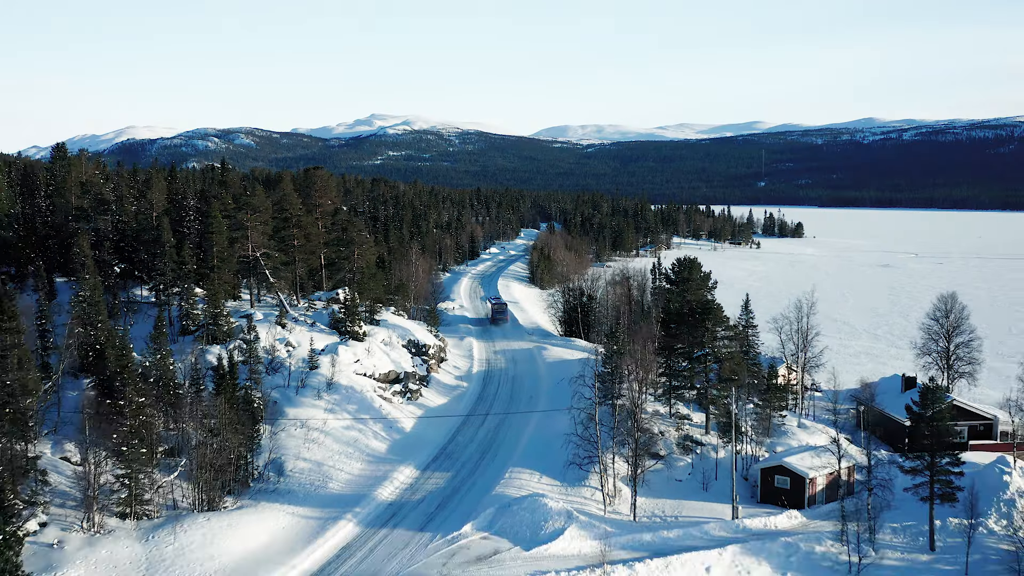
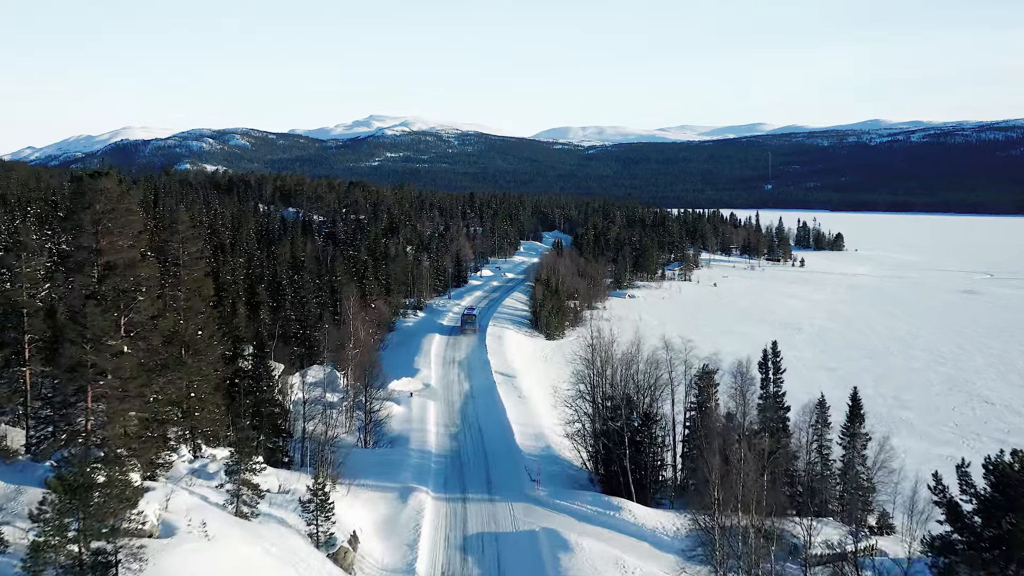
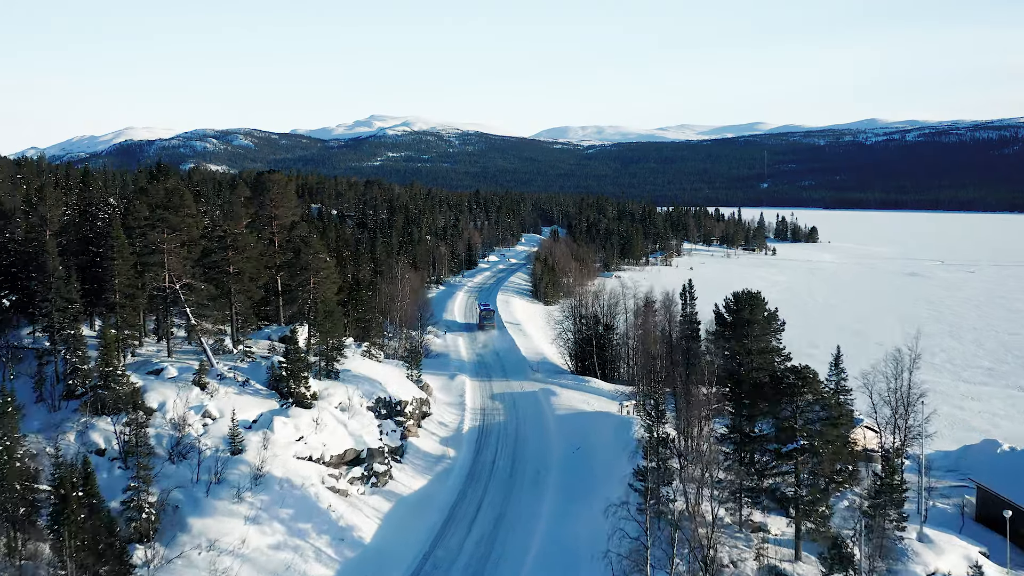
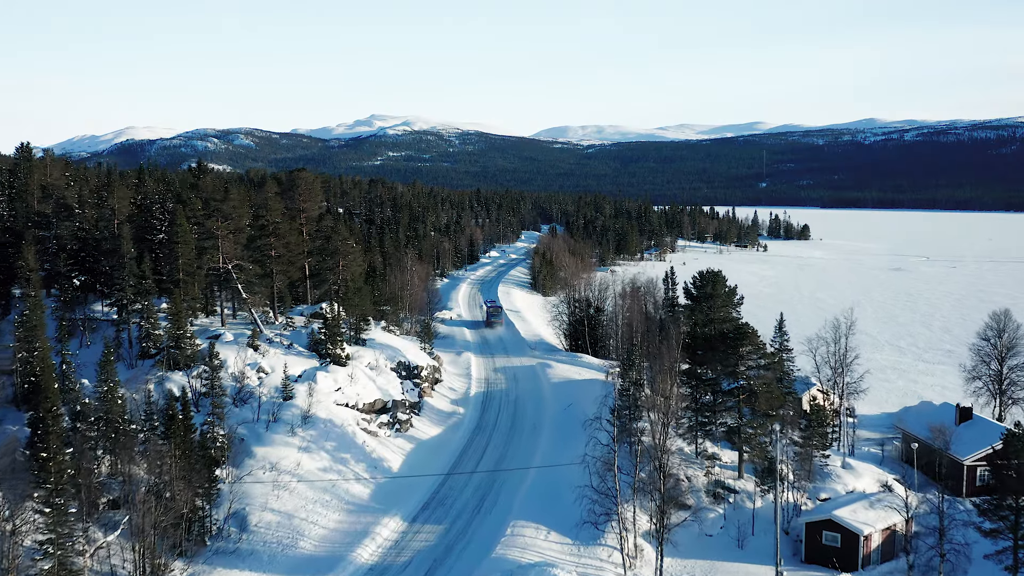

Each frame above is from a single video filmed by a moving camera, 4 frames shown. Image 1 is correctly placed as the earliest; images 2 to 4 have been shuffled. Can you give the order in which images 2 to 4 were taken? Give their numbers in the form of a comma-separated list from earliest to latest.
4, 3, 2
